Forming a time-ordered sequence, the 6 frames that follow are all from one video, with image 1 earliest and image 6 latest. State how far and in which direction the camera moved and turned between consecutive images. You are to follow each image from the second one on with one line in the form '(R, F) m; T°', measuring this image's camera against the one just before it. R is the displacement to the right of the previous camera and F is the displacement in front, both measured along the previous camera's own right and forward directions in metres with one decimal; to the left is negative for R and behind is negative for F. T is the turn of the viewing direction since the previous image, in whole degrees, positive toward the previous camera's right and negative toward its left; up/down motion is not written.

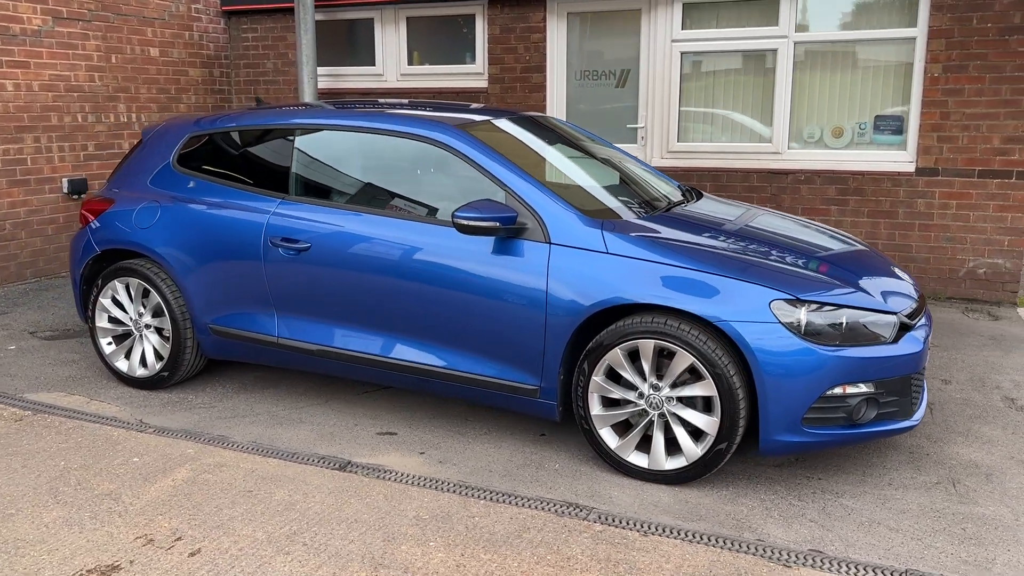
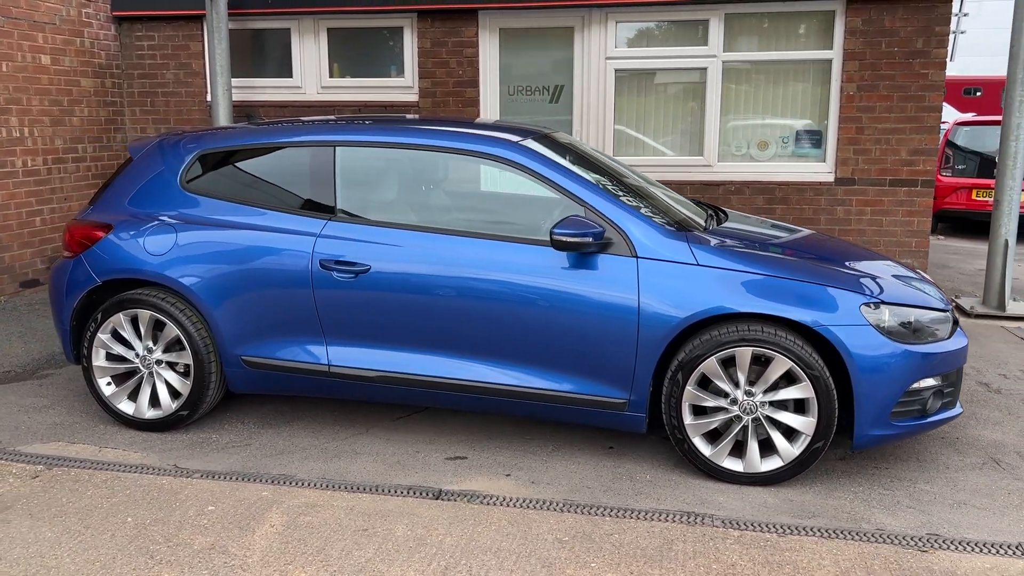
(-1.1, +0.1) m; +12°
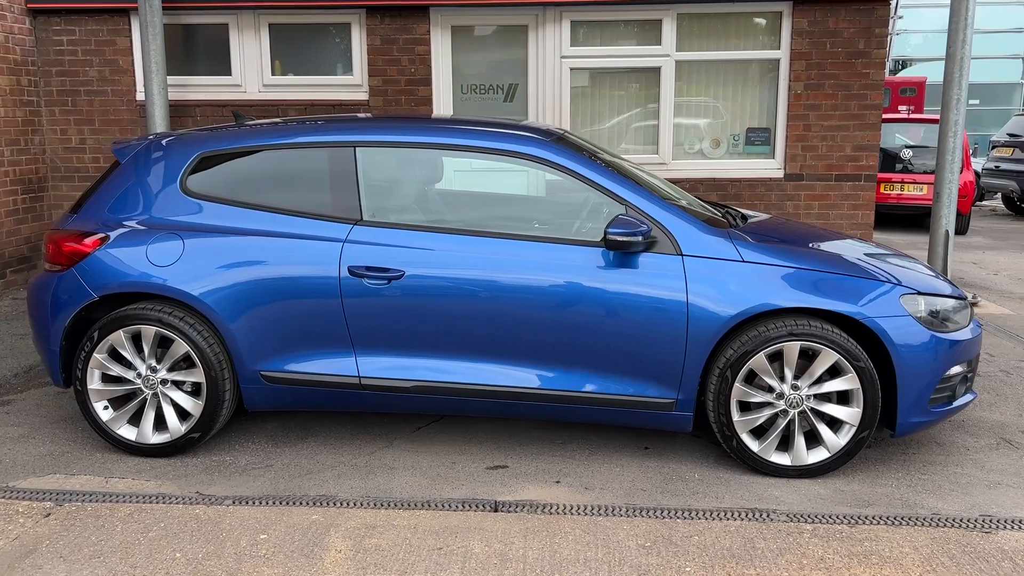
(-0.6, +0.1) m; +8°
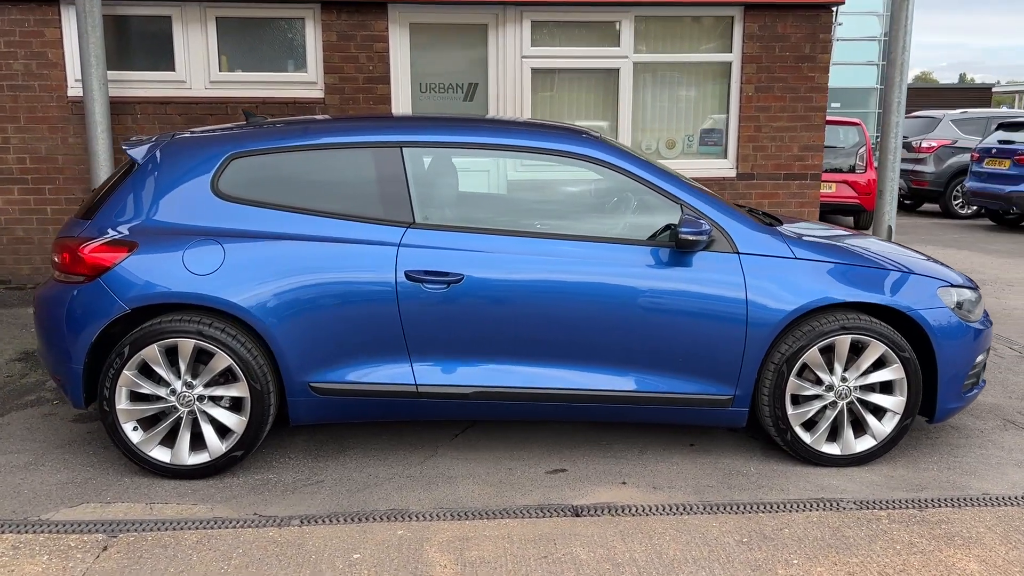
(-0.7, +0.1) m; +8°
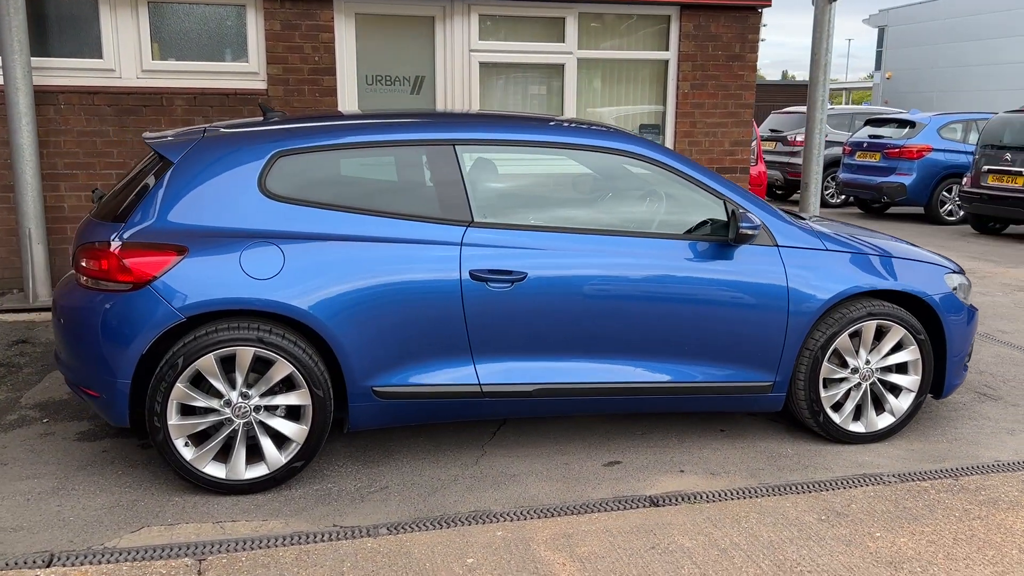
(-0.8, +0.1) m; +10°
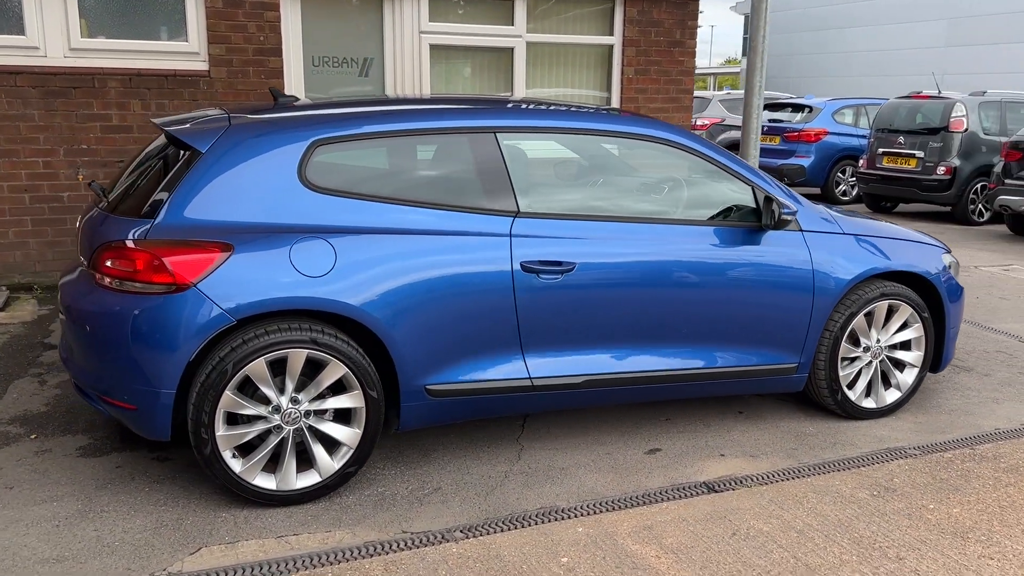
(-0.7, +0.1) m; +8°
